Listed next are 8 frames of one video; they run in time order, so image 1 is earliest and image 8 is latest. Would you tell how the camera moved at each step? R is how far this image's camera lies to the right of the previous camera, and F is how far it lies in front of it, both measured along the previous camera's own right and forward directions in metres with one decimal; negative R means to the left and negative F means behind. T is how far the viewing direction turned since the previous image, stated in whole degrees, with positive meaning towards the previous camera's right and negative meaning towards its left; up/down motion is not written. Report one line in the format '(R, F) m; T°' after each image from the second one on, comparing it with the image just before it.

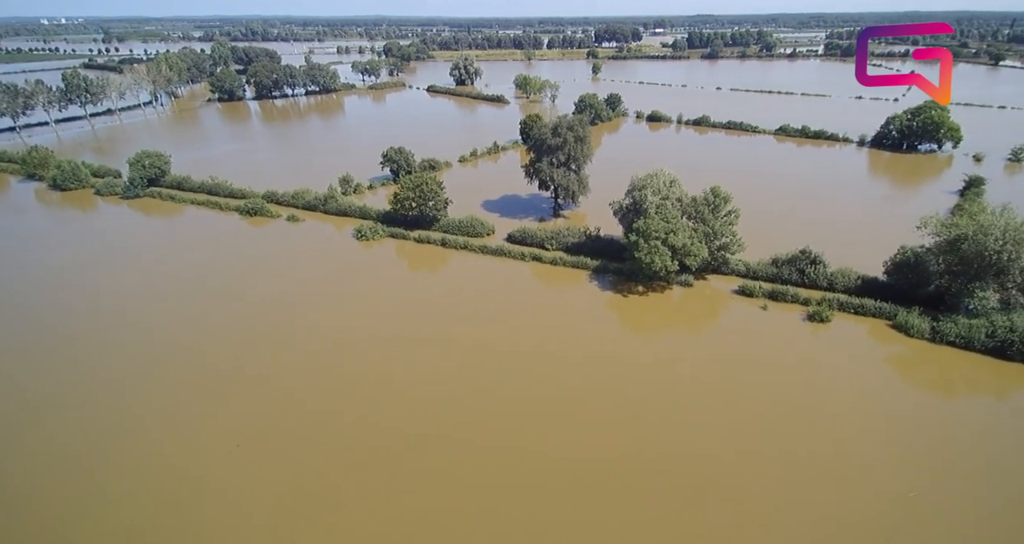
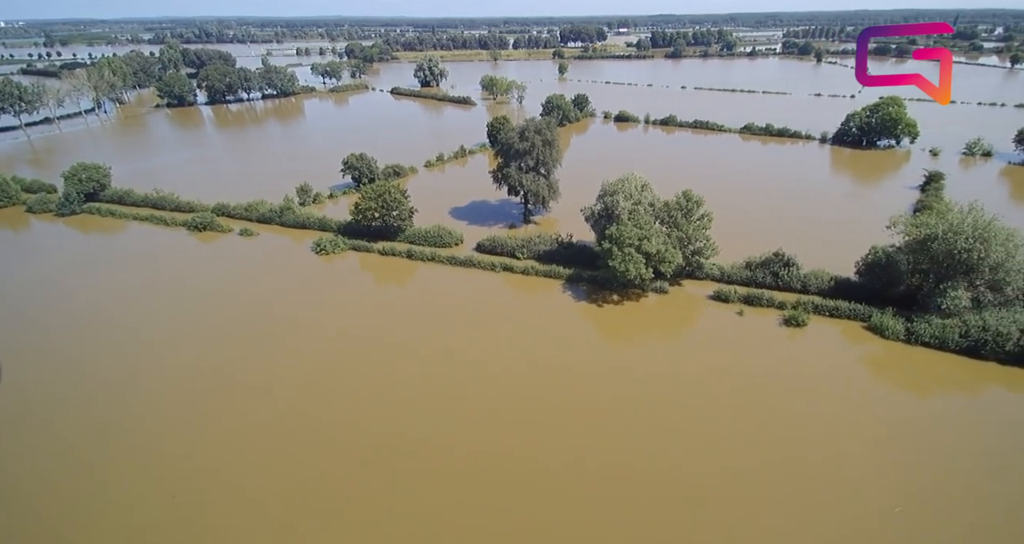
(+0.1, +1.0) m; +3°
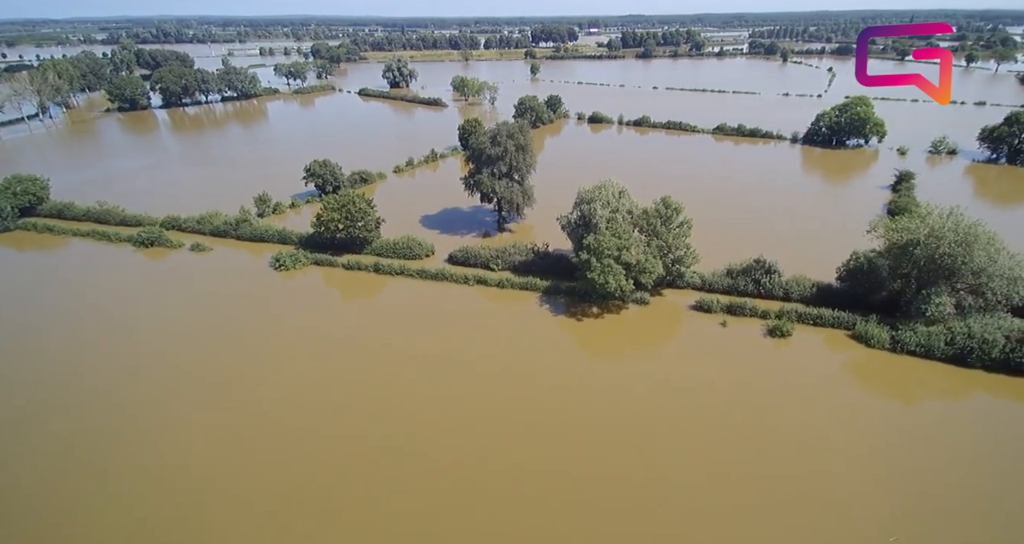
(+0.1, +1.1) m; +3°
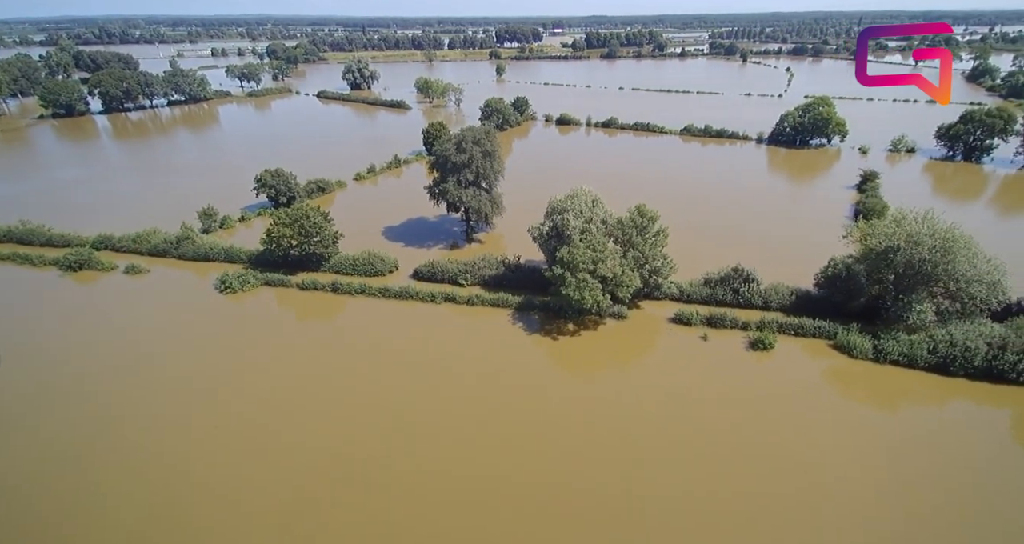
(0.0, +1.3) m; +3°
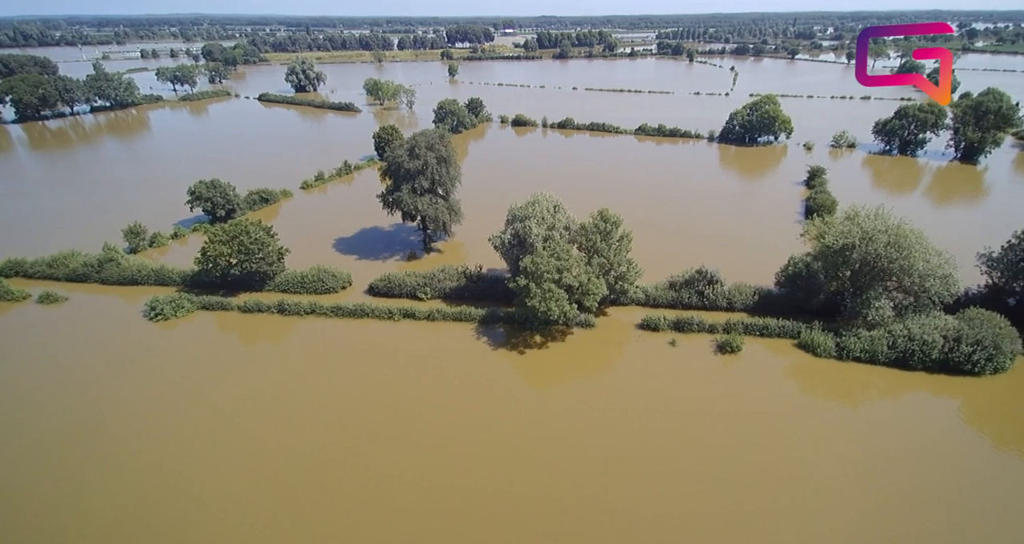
(-0.1, +0.9) m; +4°
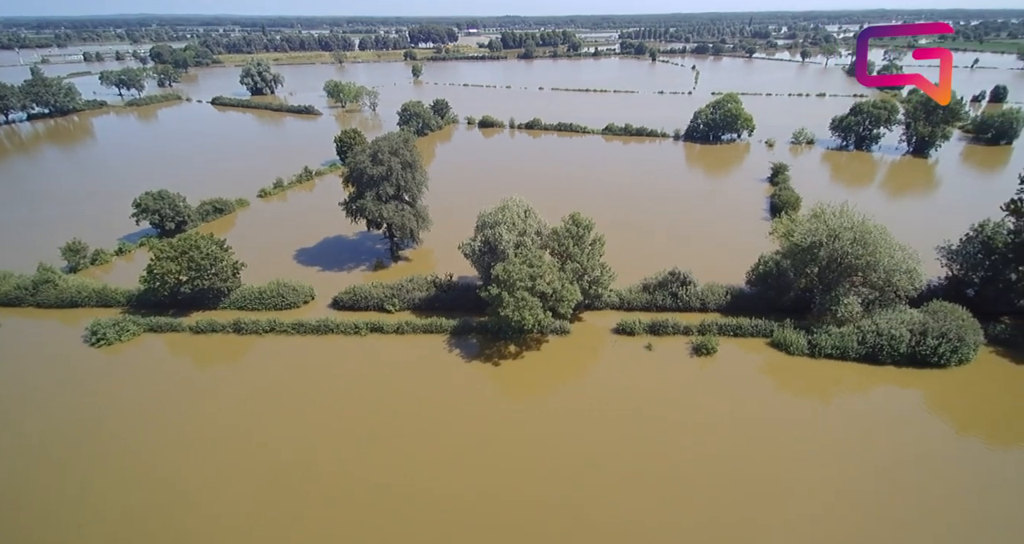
(0.0, +0.6) m; +3°
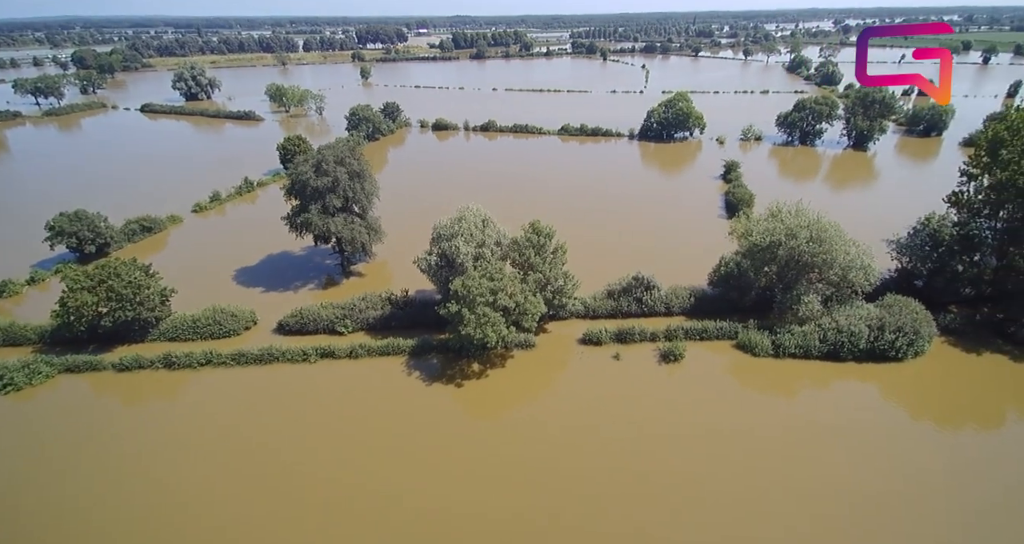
(0.0, +0.9) m; +4°
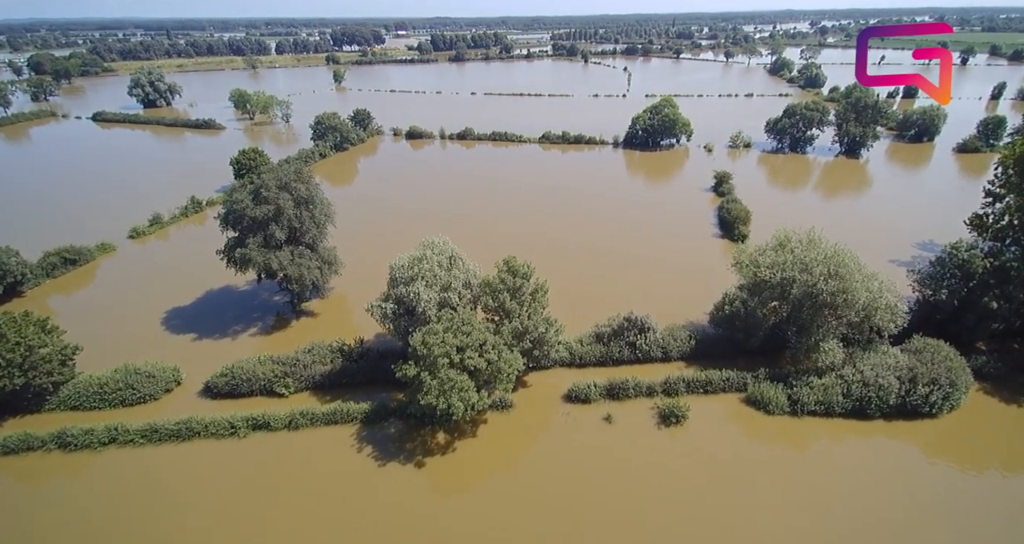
(+0.4, +2.8) m; +2°
